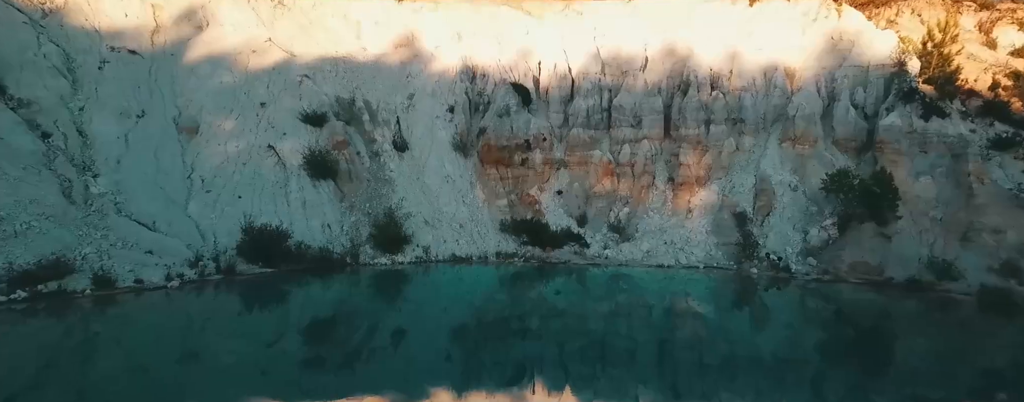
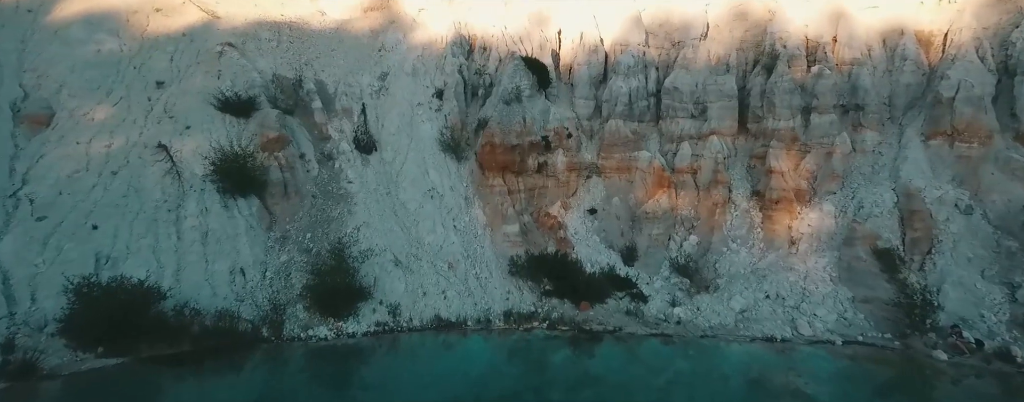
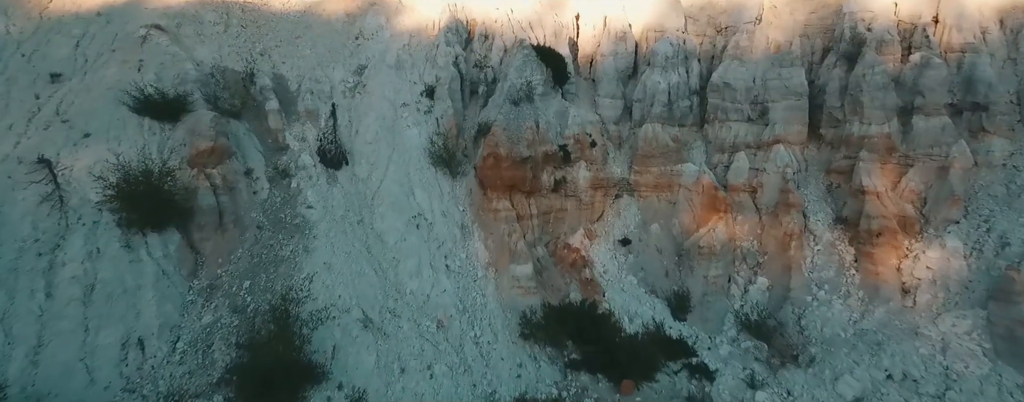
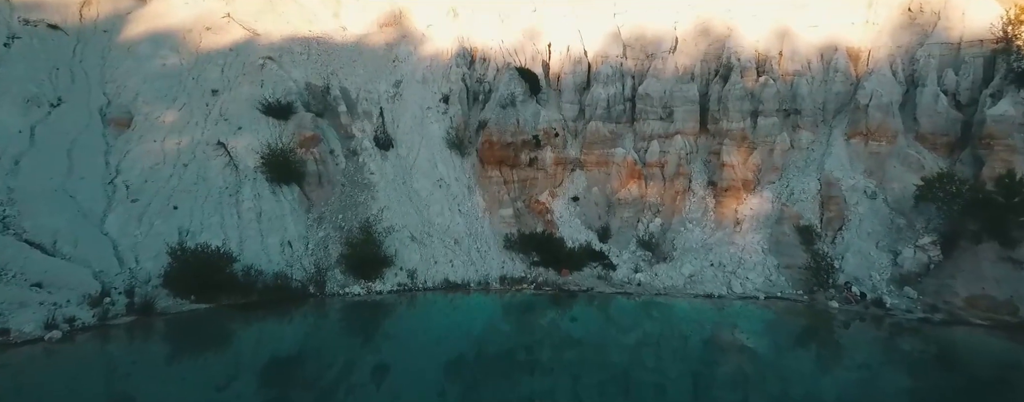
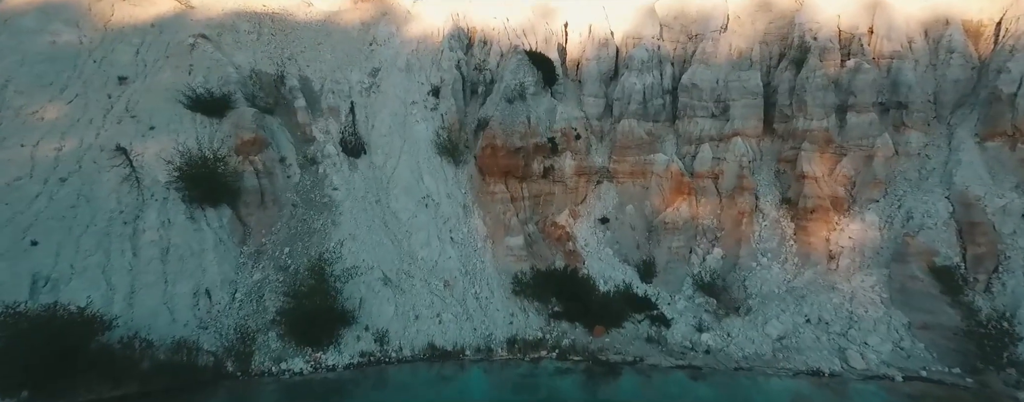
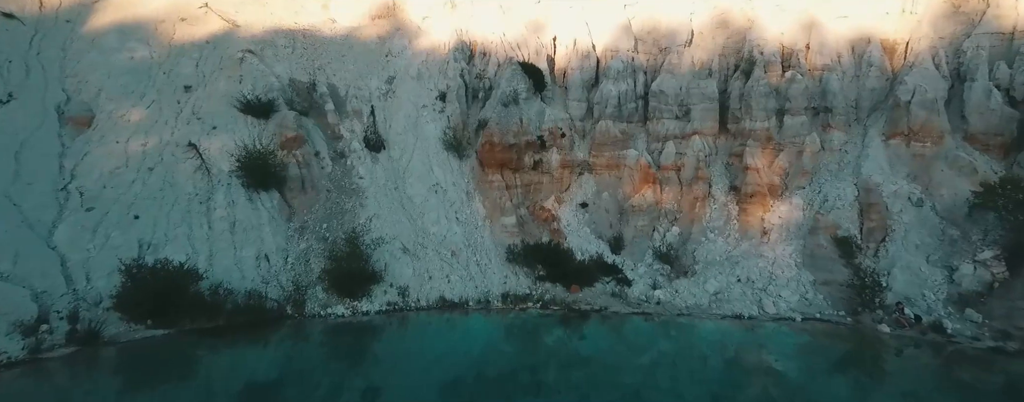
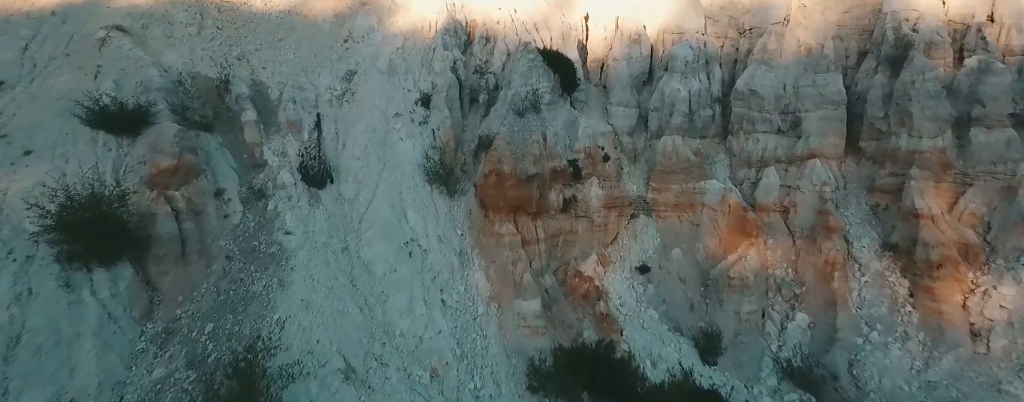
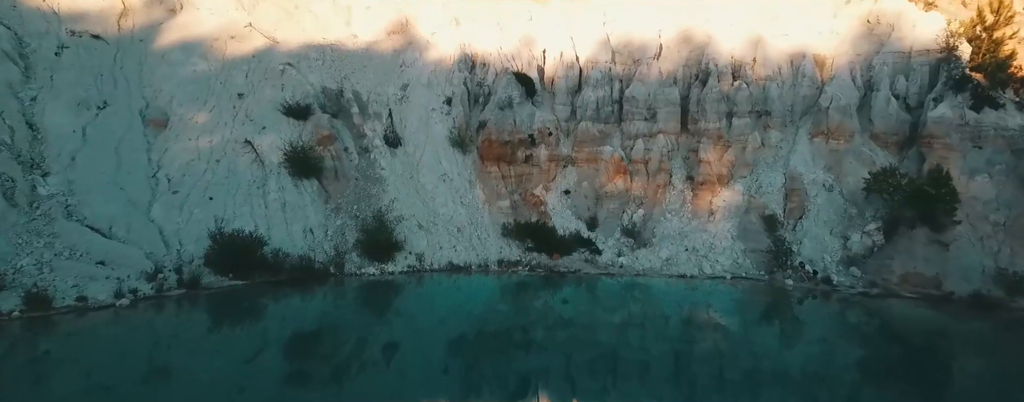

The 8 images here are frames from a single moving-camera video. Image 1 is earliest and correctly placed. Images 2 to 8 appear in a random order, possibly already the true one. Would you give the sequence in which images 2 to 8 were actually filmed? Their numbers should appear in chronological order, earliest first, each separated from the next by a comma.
8, 4, 6, 2, 5, 3, 7
